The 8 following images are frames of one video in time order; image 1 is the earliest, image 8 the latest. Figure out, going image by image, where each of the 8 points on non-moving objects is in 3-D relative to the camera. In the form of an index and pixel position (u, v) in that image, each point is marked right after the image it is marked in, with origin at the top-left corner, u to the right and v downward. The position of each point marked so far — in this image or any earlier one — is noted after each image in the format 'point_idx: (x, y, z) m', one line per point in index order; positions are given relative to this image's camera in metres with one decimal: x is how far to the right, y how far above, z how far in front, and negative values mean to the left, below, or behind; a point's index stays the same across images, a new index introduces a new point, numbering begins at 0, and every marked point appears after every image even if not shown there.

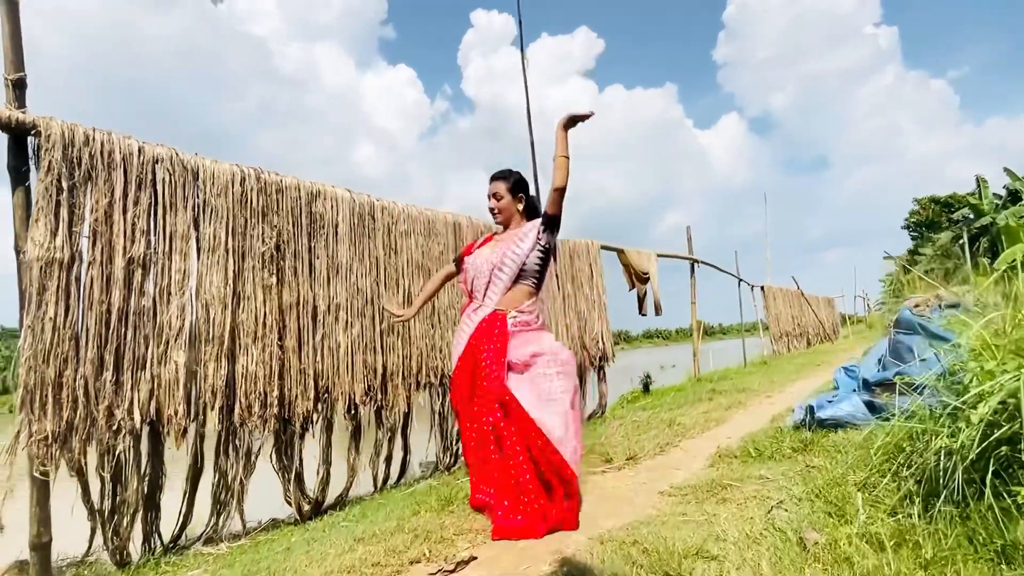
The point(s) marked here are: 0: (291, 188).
0: (-1.6, +0.7, +3.8) m
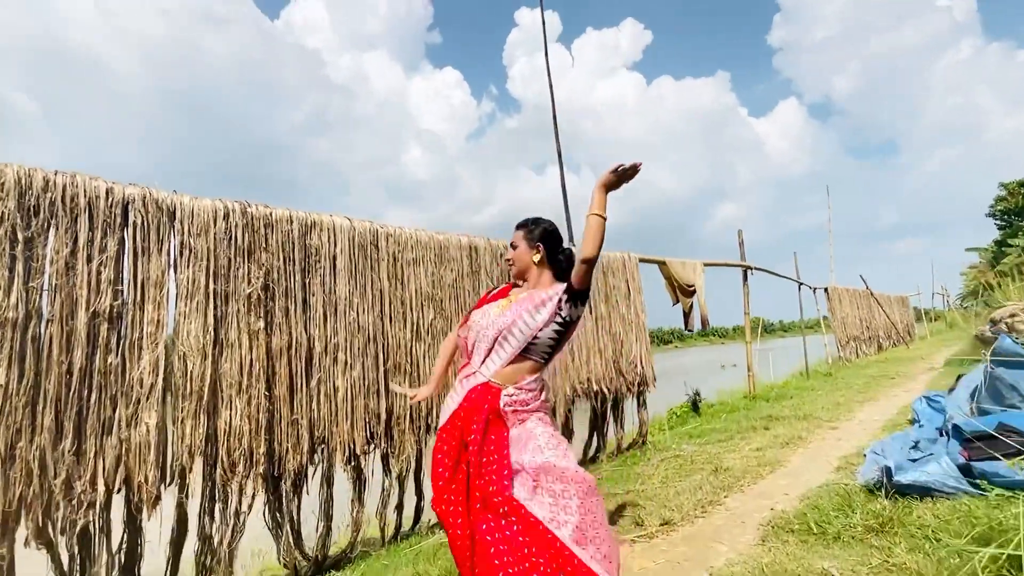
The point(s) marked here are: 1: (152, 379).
0: (-1.6, +0.5, +3.5) m
1: (-2.0, -0.5, +2.9) m
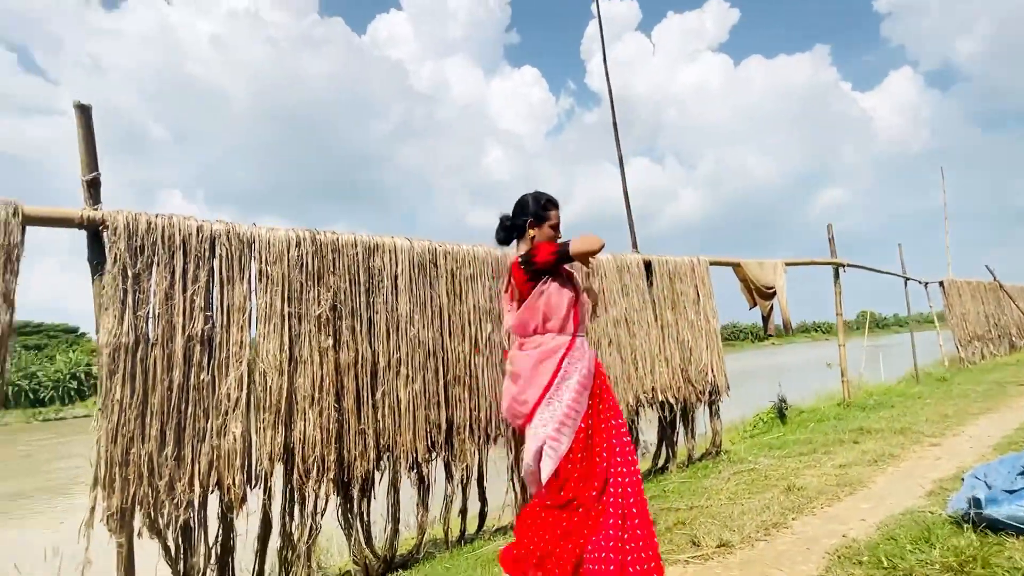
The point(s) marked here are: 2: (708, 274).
0: (-1.2, +0.3, +3.8) m
1: (-1.7, -0.7, +3.2) m
2: (+2.4, +0.2, +6.3) m
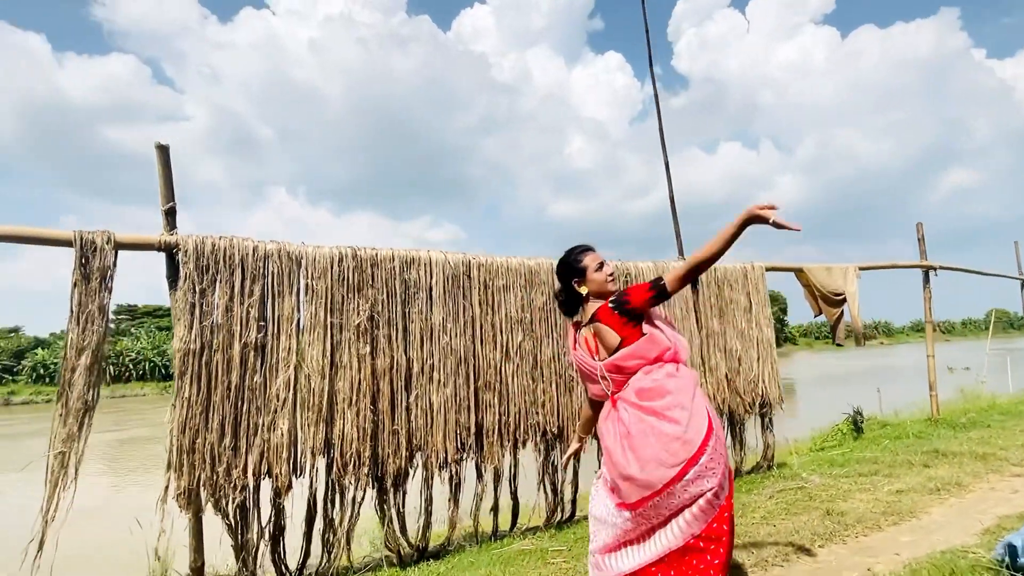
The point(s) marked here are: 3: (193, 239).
0: (-1.0, +0.2, +4.2) m
1: (-1.6, -0.8, +3.7) m
2: (+2.9, +0.1, +6.1) m
3: (-2.2, +0.3, +3.5) m
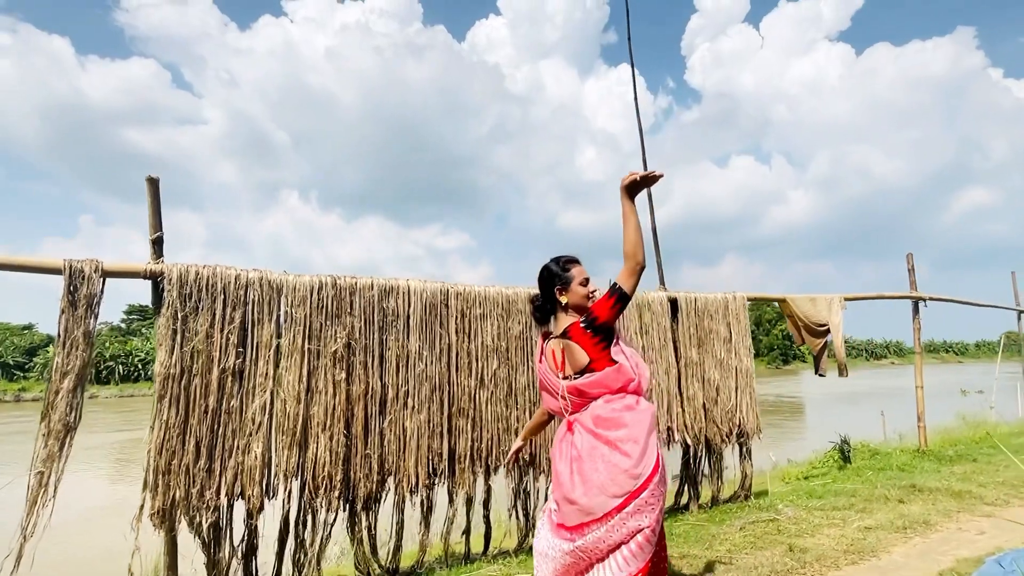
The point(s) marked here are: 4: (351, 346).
0: (-1.2, 0.0, +4.3) m
1: (-1.9, -1.0, +3.8) m
2: (+2.7, -0.3, +6.1) m
3: (-2.4, +0.1, +3.7) m
4: (-1.3, -0.5, +4.2) m
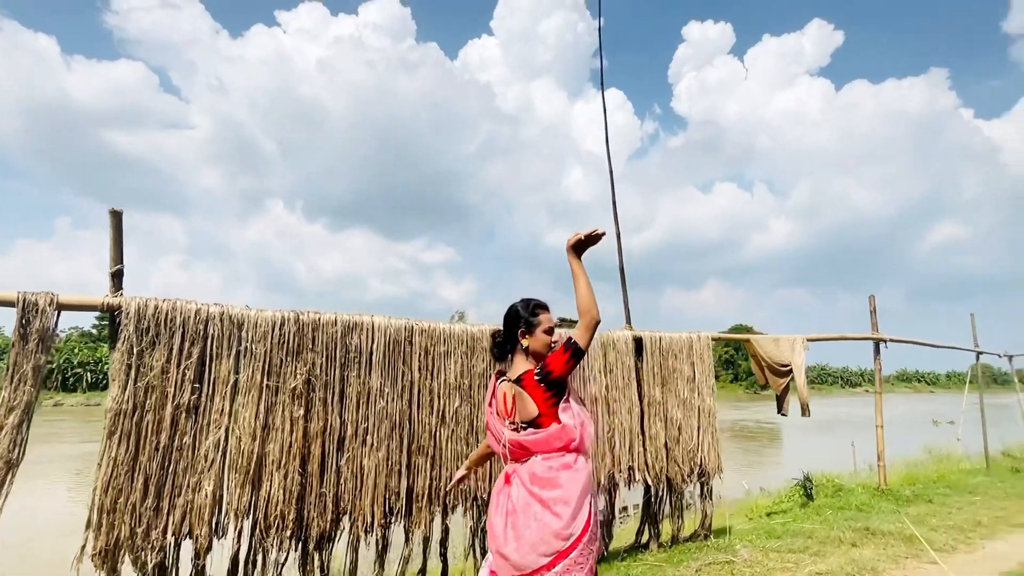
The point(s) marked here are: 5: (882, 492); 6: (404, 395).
0: (-1.5, -0.3, +4.3) m
1: (-2.2, -1.2, +3.8) m
2: (+2.4, -0.8, +6.3) m
3: (-2.7, -0.1, +3.7) m
4: (-1.6, -0.8, +4.2) m
5: (+5.9, -3.3, +8.3) m
6: (-1.0, -0.9, +4.5) m
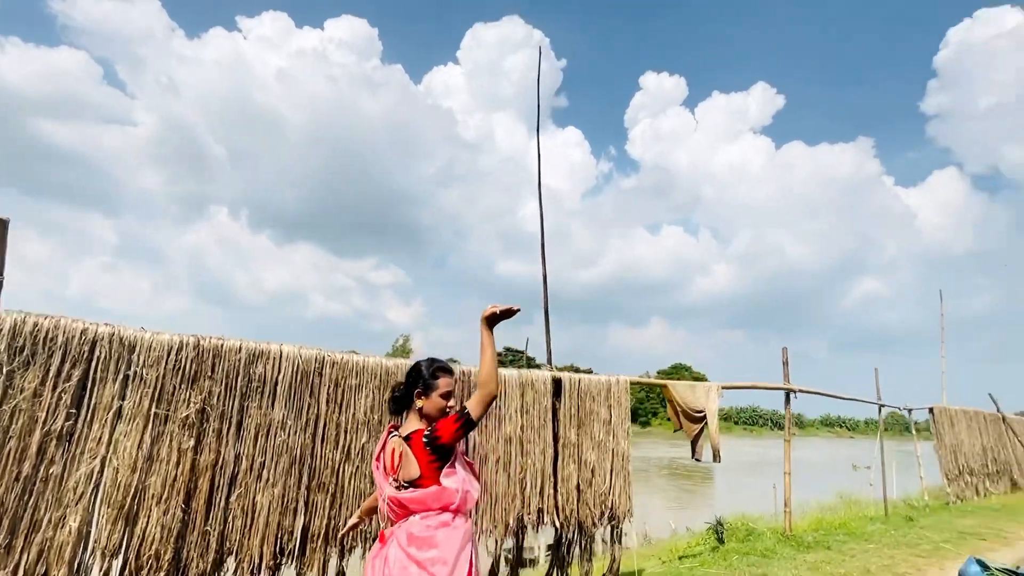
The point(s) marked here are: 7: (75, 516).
0: (-2.3, -0.5, +4.2) m
1: (-2.9, -1.4, +3.5) m
2: (+1.4, -1.3, +6.4) m
3: (-3.3, -0.2, +3.4) m
4: (-2.4, -1.0, +4.0) m
5: (+4.6, -4.2, +8.6) m
6: (-1.7, -1.2, +4.4) m
7: (-2.9, -1.5, +3.5) m
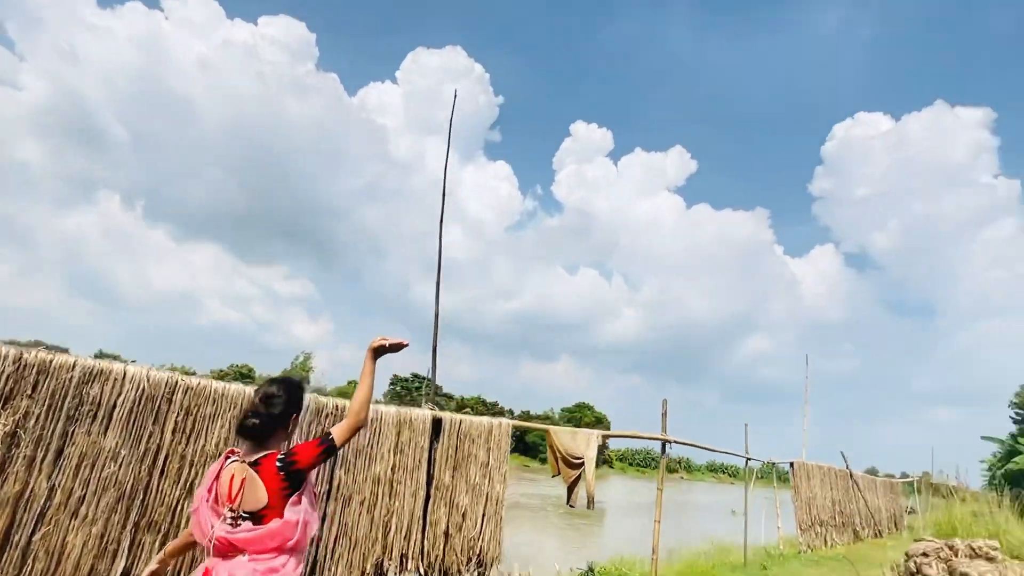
0: (-3.2, -0.6, +3.7) m
1: (-3.8, -1.3, +2.9) m
2: (-0.1, -1.9, +6.5) m
3: (-4.1, -0.1, +2.9) m
4: (-3.4, -1.0, +3.5) m
5: (+2.4, -5.1, +8.9) m
6: (-2.8, -1.3, +4.0) m
7: (-3.9, -1.5, +2.9) m
